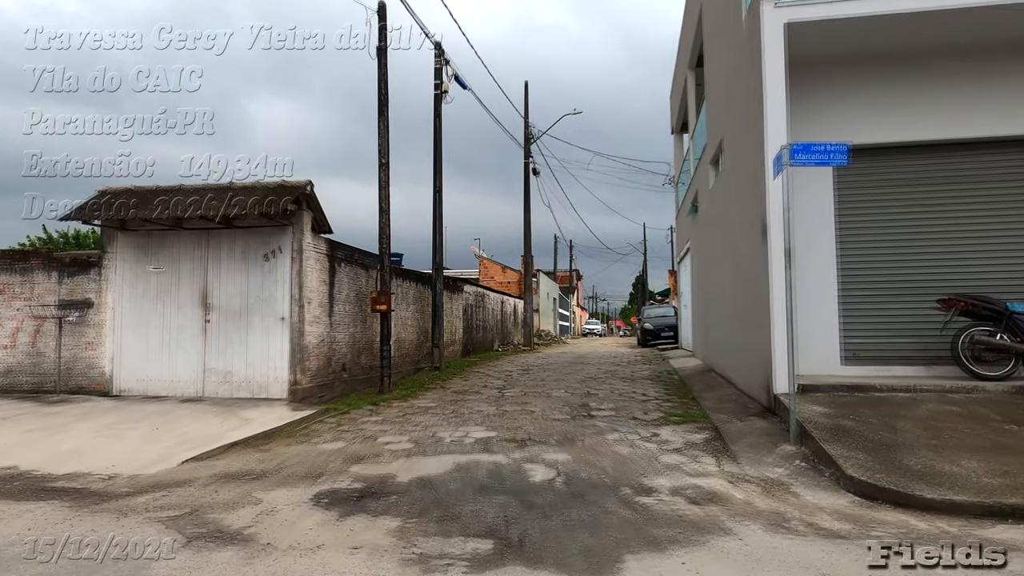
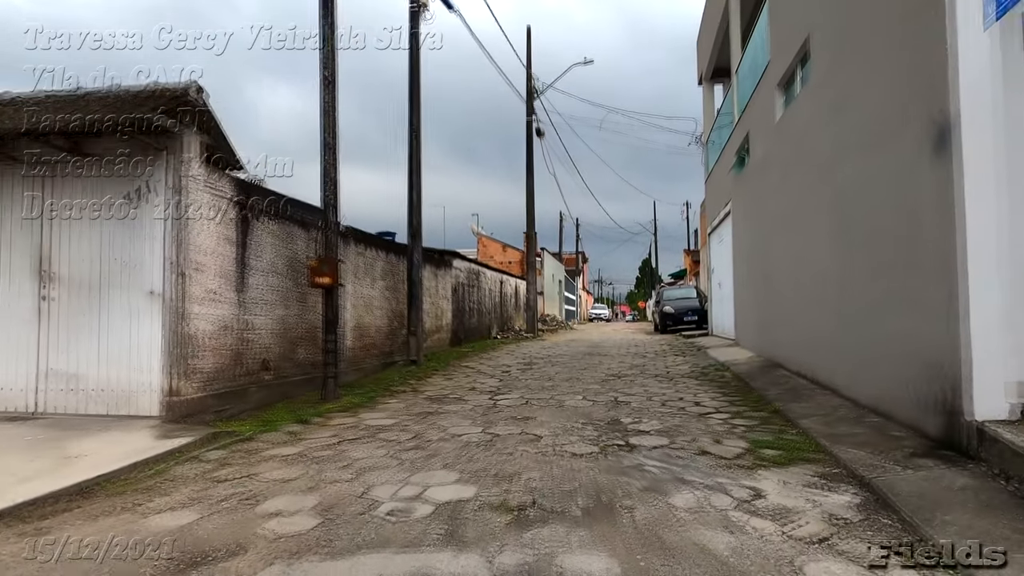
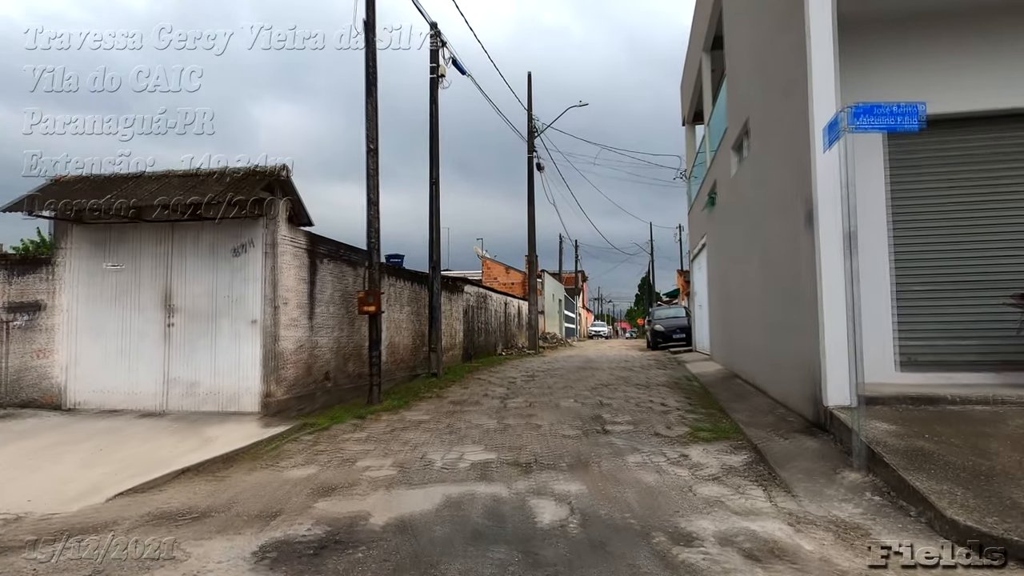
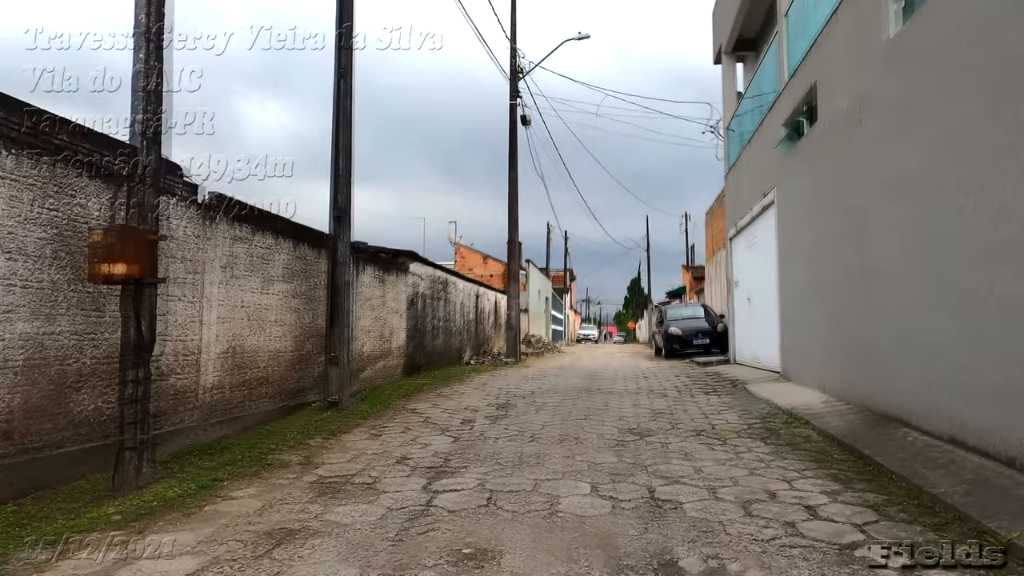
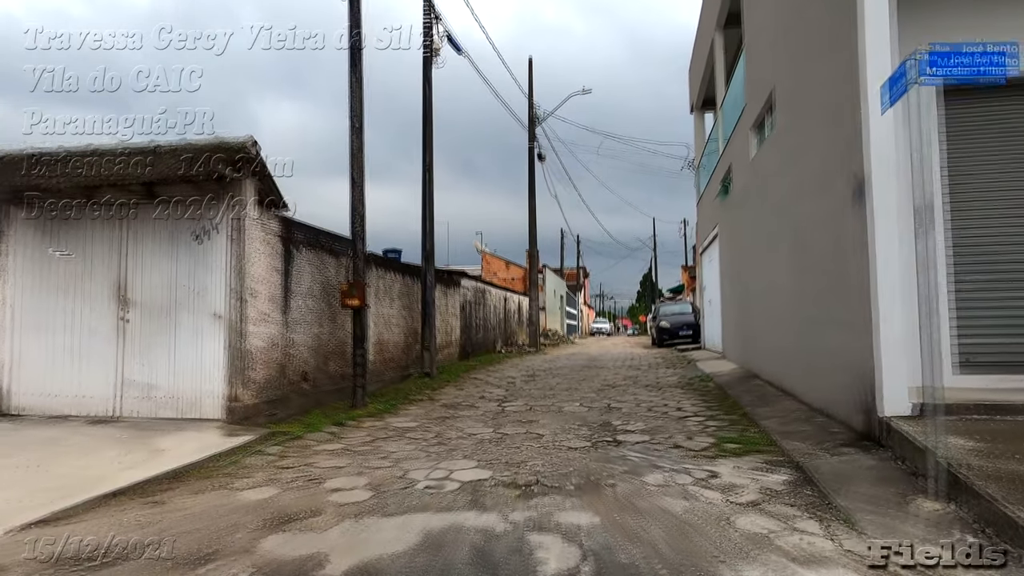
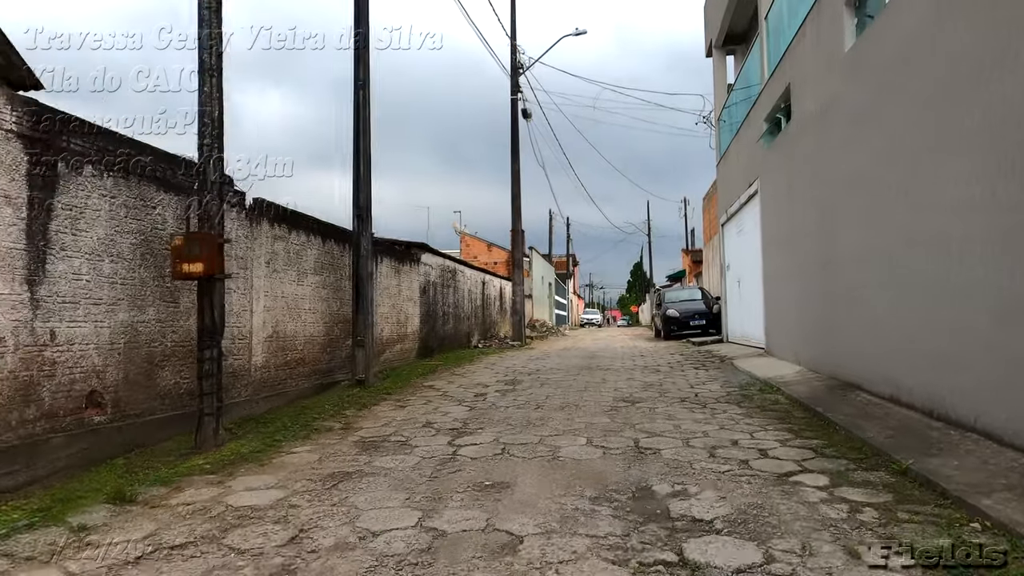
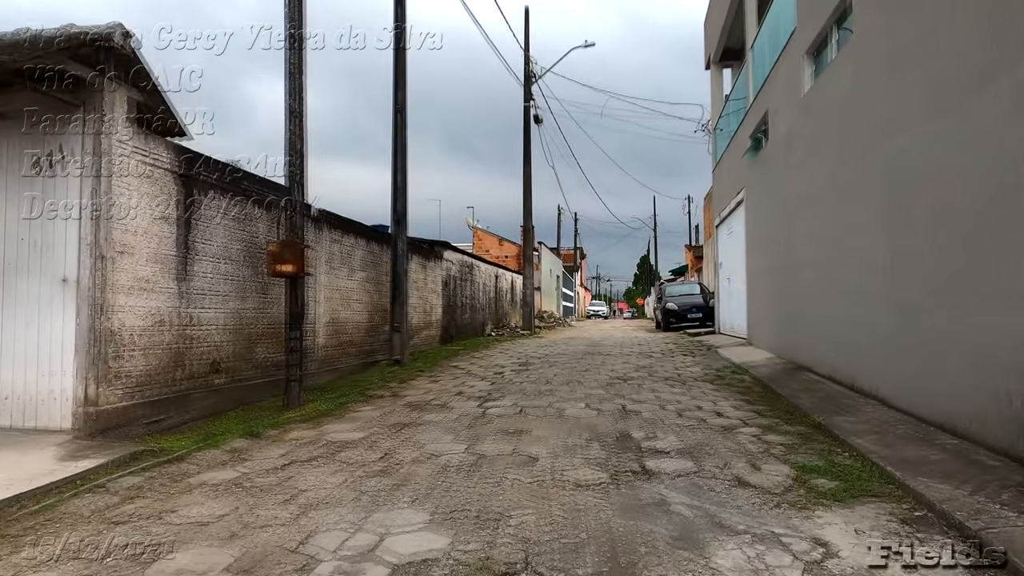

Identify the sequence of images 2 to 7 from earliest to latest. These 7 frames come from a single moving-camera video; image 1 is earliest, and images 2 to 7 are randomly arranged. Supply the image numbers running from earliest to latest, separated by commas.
3, 5, 2, 7, 6, 4
